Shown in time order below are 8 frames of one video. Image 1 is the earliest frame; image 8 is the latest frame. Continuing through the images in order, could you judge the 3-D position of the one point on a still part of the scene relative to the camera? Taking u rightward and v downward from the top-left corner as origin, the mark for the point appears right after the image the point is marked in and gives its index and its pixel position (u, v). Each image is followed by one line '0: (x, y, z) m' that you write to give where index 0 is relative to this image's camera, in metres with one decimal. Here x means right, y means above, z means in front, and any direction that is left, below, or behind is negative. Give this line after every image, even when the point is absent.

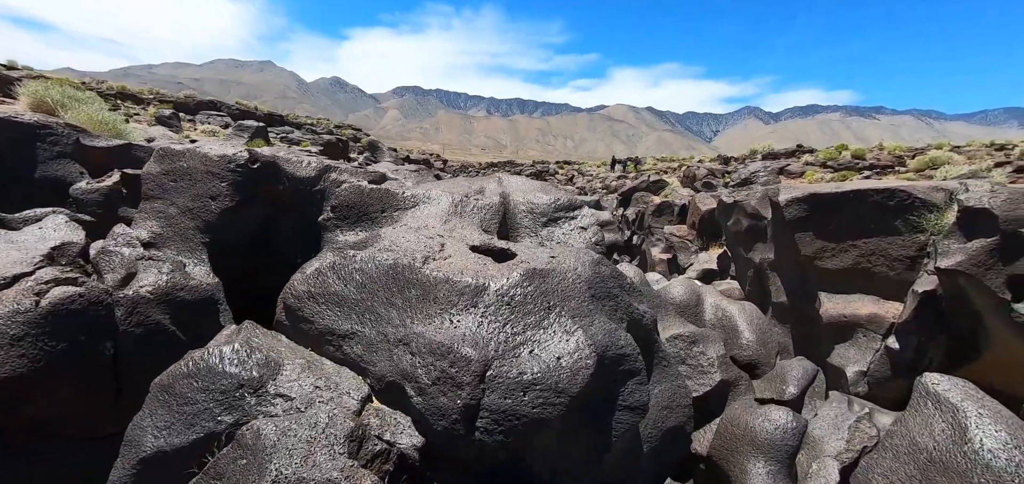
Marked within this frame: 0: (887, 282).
0: (+7.5, -0.8, +8.3) m
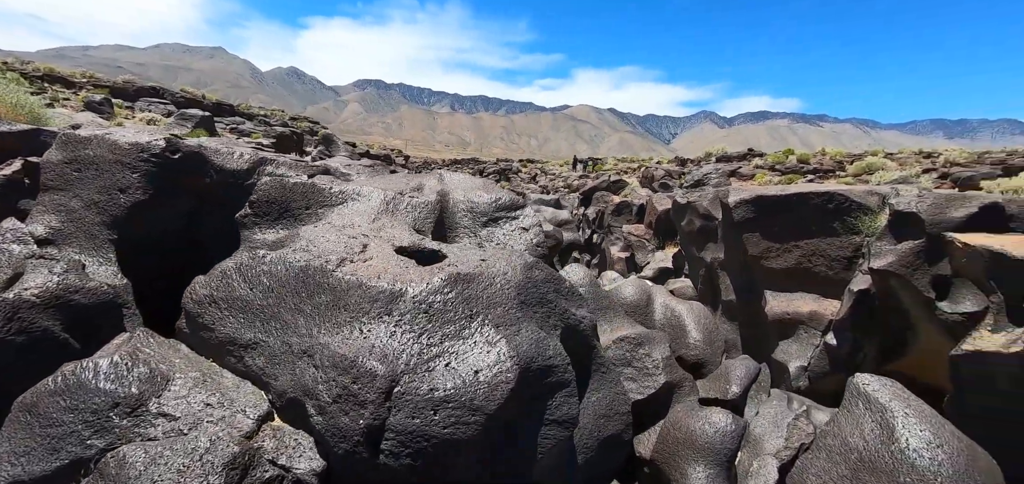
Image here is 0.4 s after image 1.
0: (+6.6, -0.8, +8.7) m
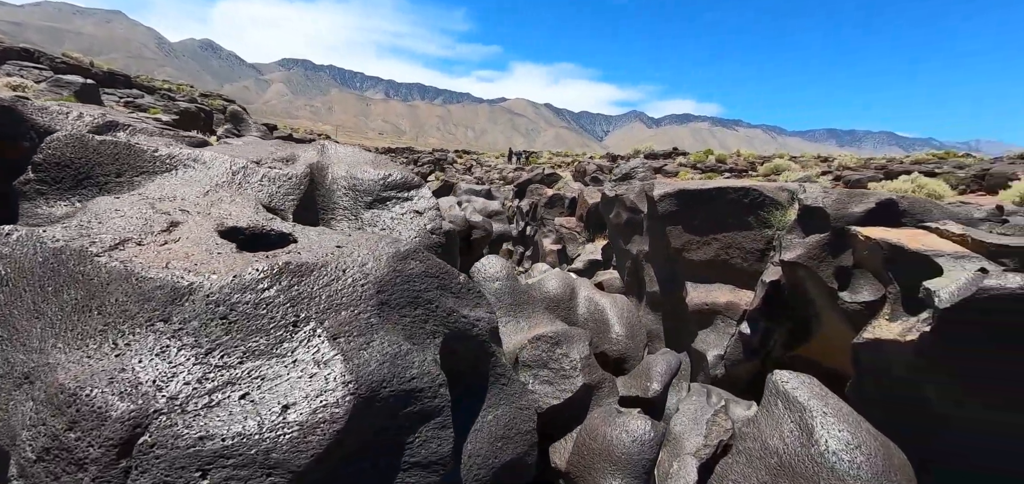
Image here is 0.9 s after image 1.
0: (+5.0, -0.7, +9.0) m
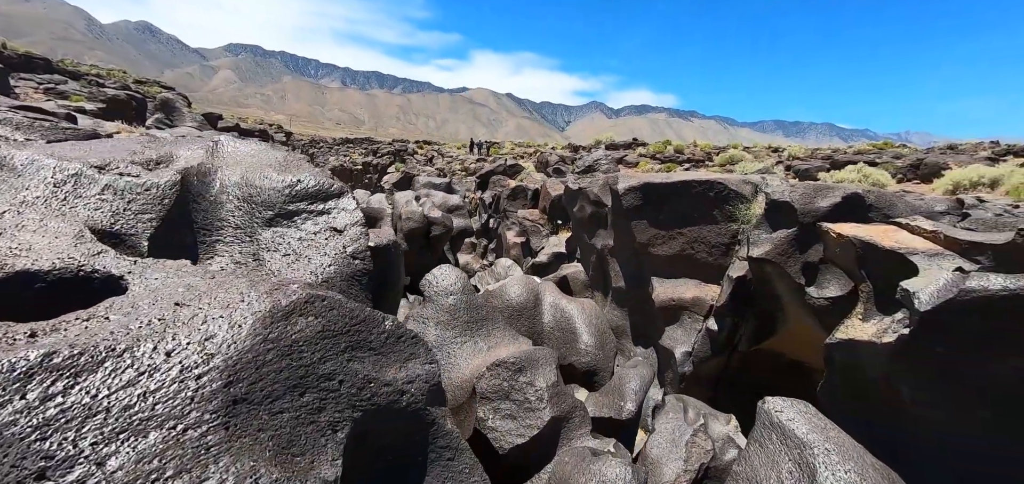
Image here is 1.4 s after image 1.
0: (+4.2, -0.5, +8.9) m
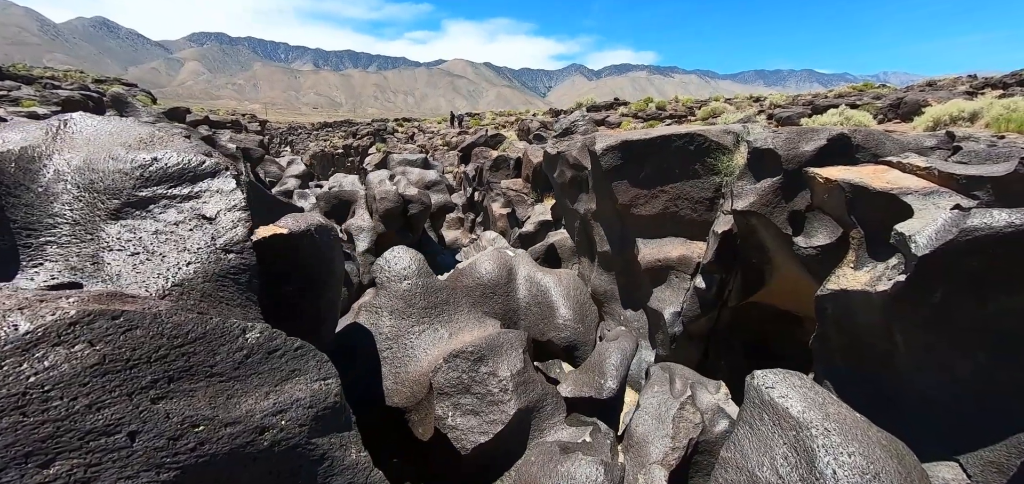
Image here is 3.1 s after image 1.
0: (+3.7, +0.4, +8.6) m
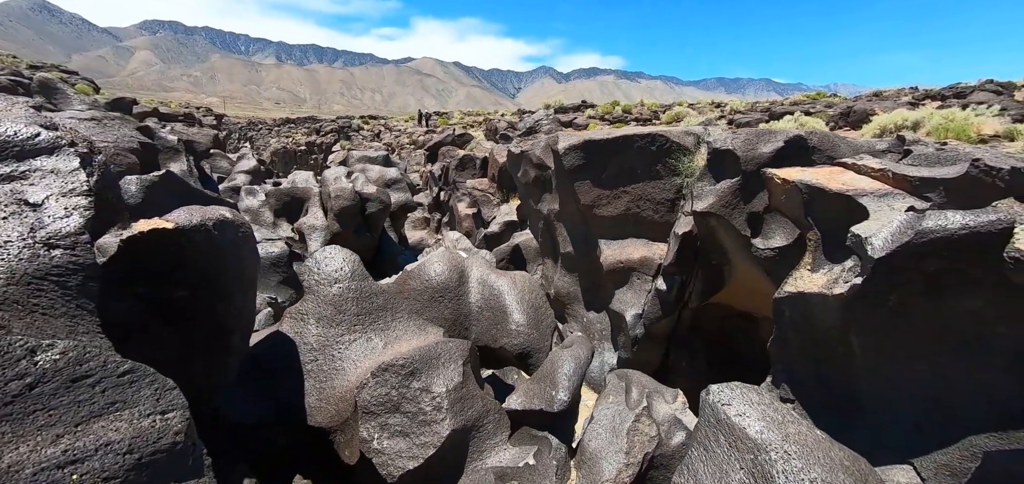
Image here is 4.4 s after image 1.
0: (+2.9, +0.3, +8.5) m
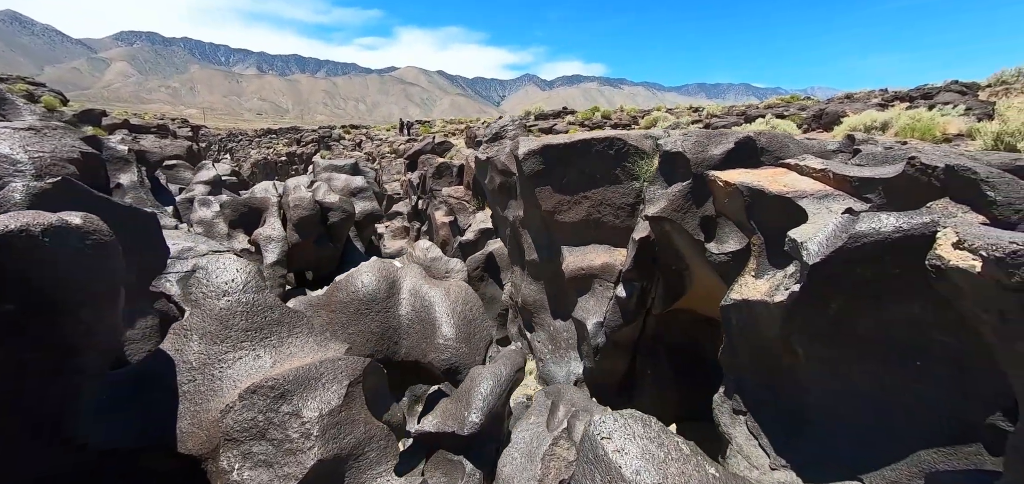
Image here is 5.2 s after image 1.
0: (+2.0, +0.2, +8.3) m
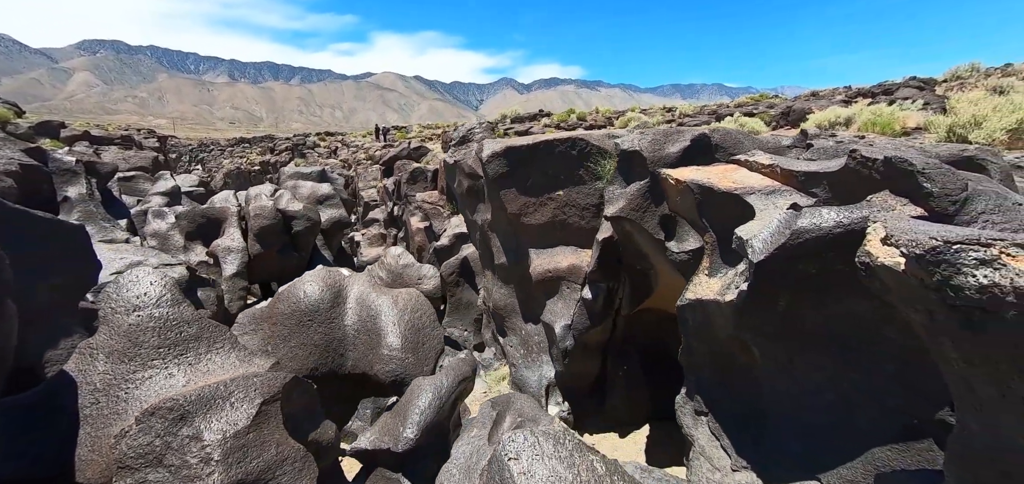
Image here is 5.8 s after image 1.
0: (+1.3, +0.2, +8.2) m
